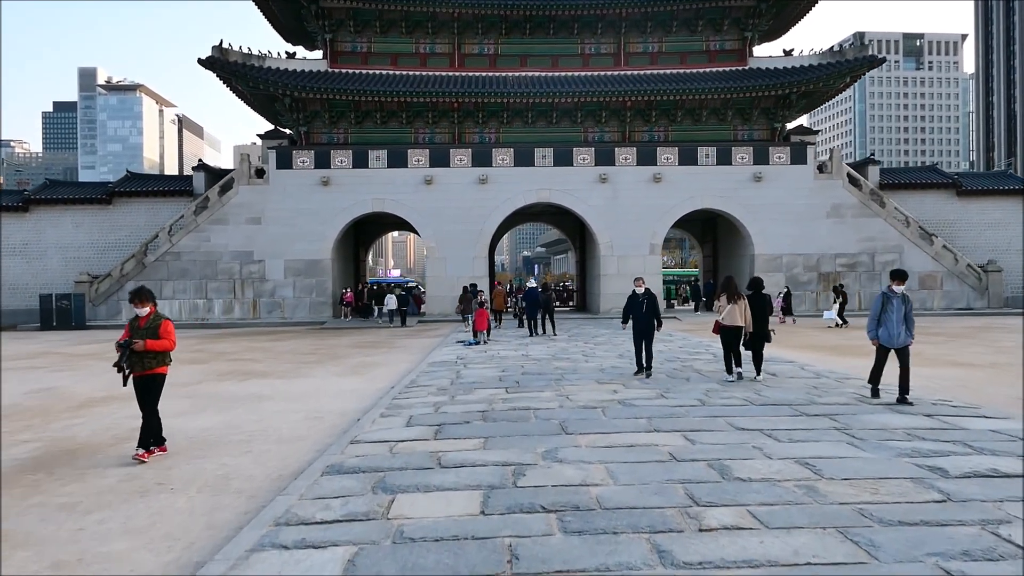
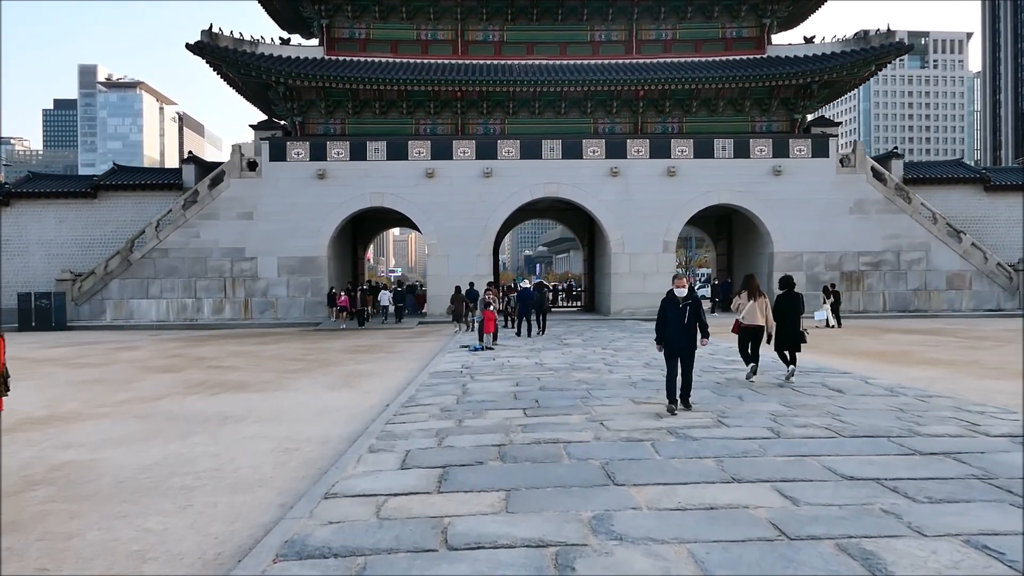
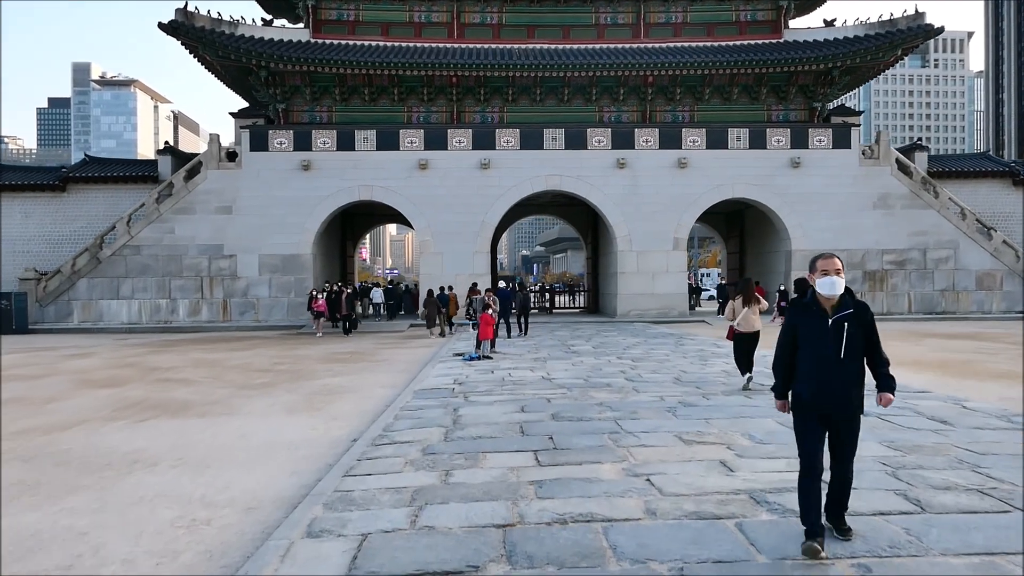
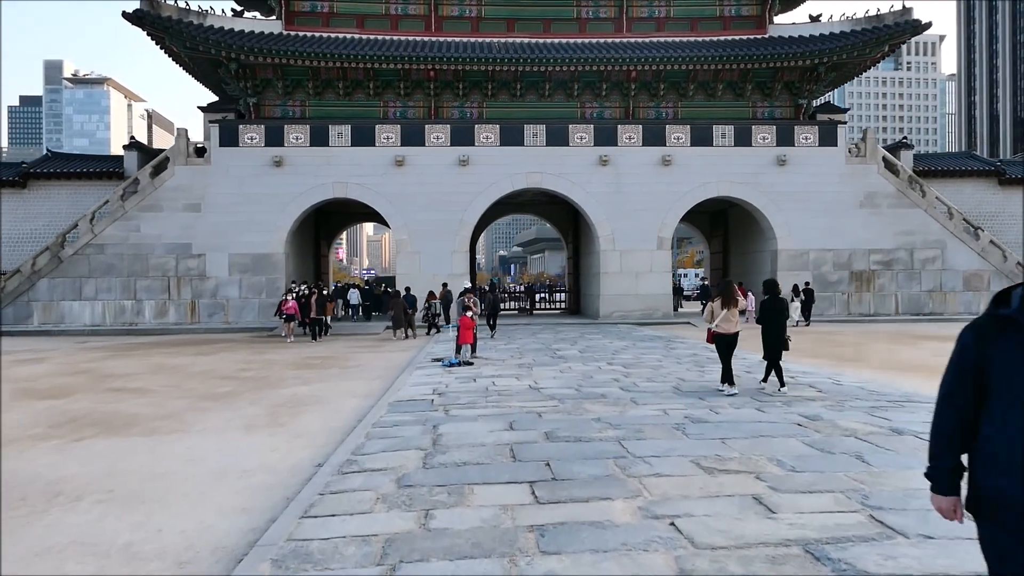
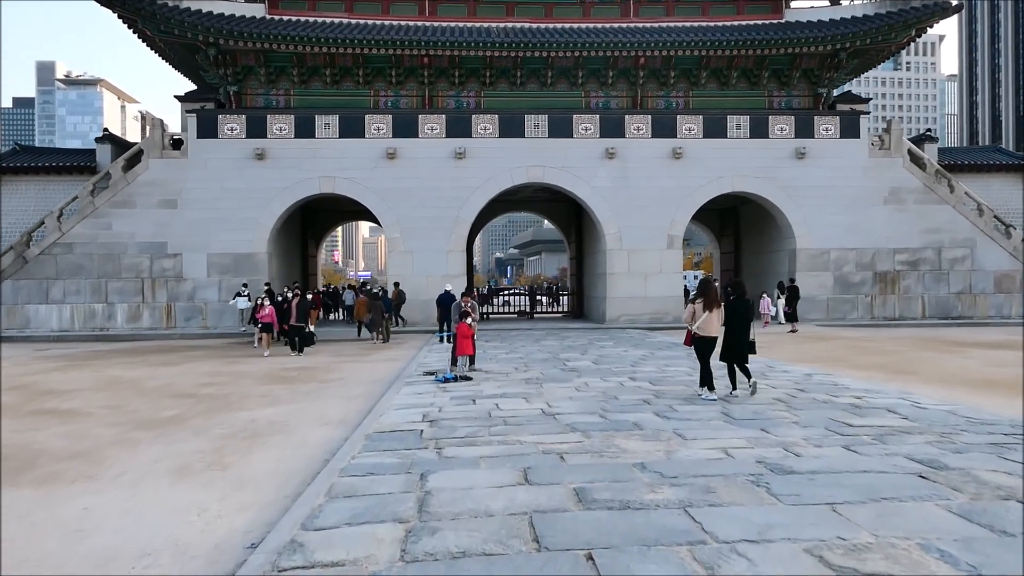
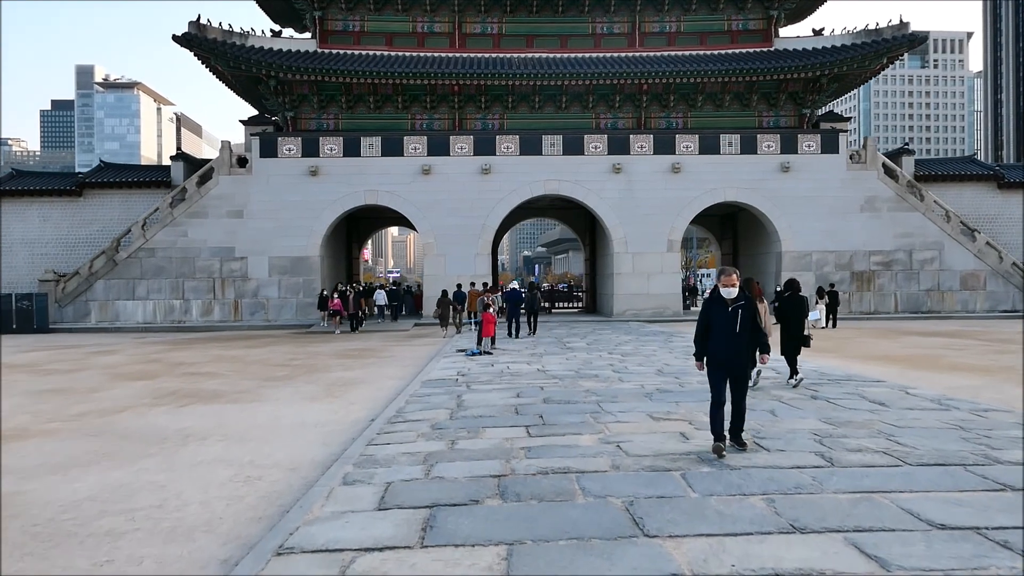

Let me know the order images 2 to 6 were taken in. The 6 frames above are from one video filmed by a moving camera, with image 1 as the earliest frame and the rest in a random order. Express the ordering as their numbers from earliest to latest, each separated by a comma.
2, 6, 3, 4, 5
